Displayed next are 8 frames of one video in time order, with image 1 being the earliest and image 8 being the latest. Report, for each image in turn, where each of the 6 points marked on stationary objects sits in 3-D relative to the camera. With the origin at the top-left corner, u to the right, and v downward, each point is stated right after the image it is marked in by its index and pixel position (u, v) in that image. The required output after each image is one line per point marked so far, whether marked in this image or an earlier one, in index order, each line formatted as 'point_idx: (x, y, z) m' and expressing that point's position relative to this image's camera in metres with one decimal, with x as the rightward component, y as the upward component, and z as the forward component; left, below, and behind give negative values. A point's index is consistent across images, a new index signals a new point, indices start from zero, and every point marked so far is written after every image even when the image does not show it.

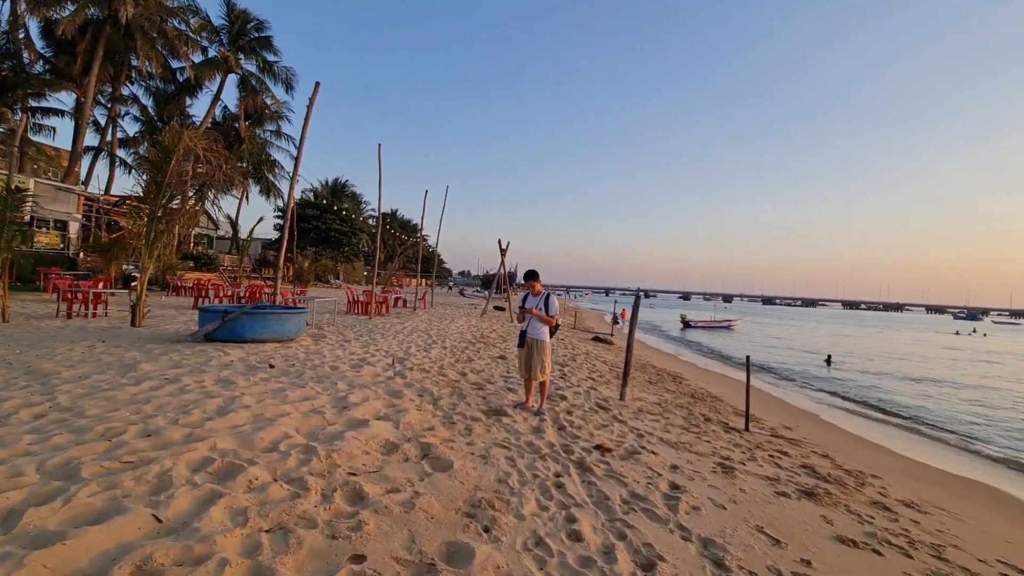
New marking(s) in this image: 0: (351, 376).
0: (-2.0, -1.1, +6.2) m
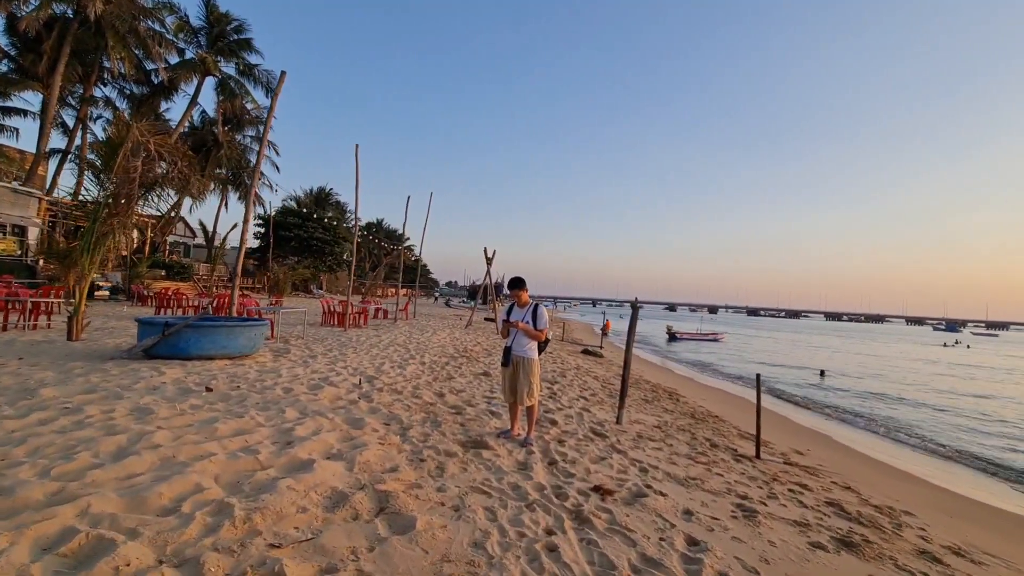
0: (-2.2, -1.2, +5.3) m
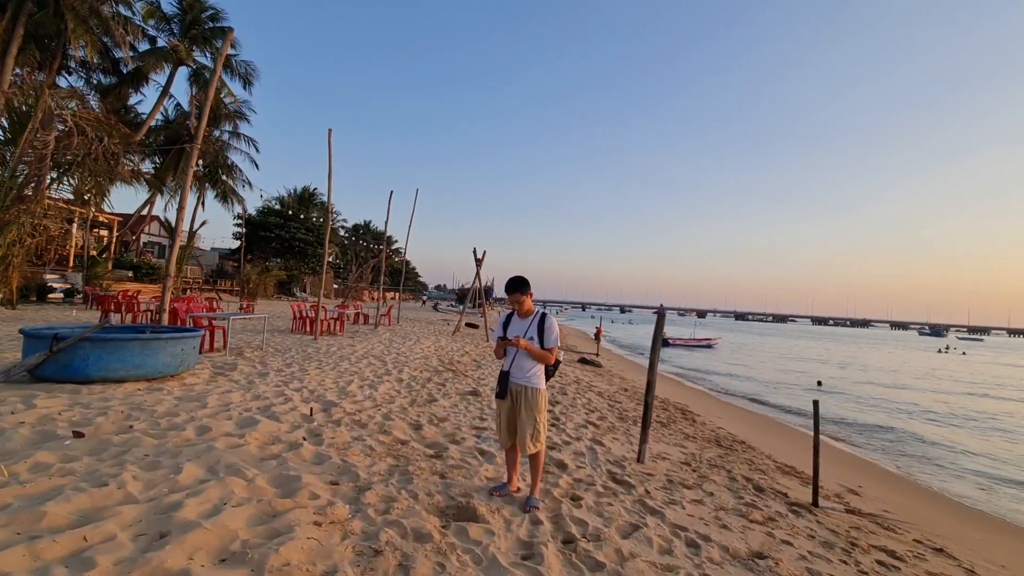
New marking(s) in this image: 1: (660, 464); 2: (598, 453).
0: (-2.2, -1.2, +3.8) m
1: (+1.7, -2.0, +5.7) m
2: (+1.0, -1.9, +5.6) m
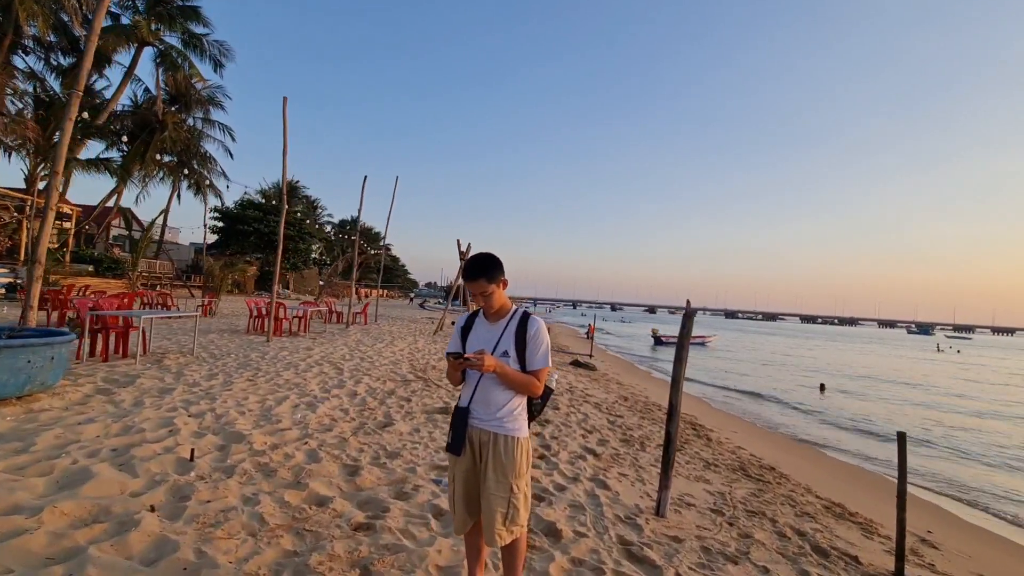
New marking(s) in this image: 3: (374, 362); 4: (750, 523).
0: (-2.4, -1.2, +2.2) m
1: (+1.5, -2.0, +4.2) m
2: (+0.8, -1.8, +4.1) m
3: (-2.5, -1.4, +9.1) m
4: (+2.1, -2.1, +4.5) m
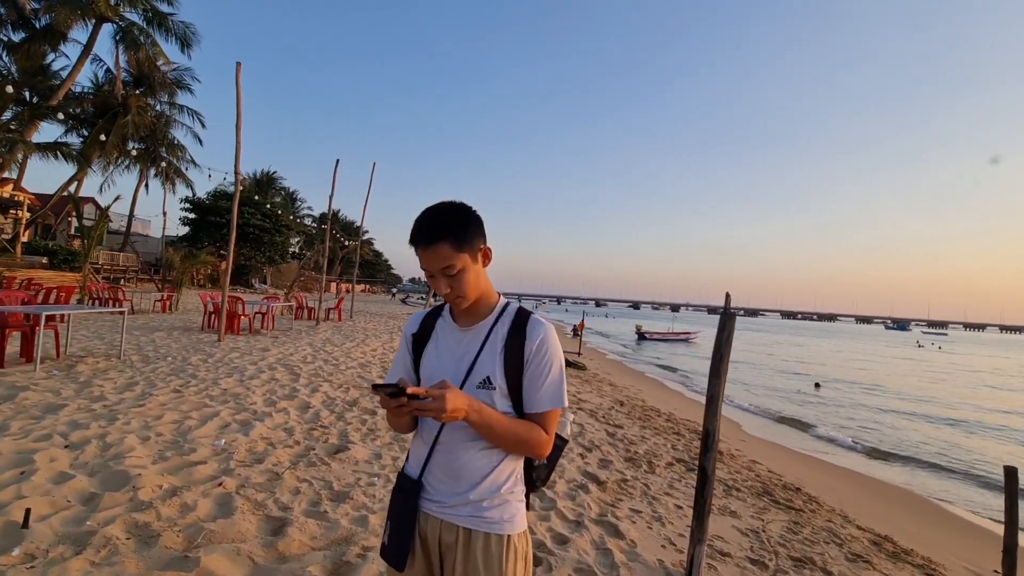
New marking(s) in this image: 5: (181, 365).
0: (-2.5, -1.1, +1.1) m
1: (+1.4, -1.9, +3.2) m
2: (+0.7, -1.7, +3.1) m
3: (-2.8, -1.3, +8.0) m
4: (+2.0, -2.0, +3.5) m
5: (-4.4, -1.0, +6.6) m
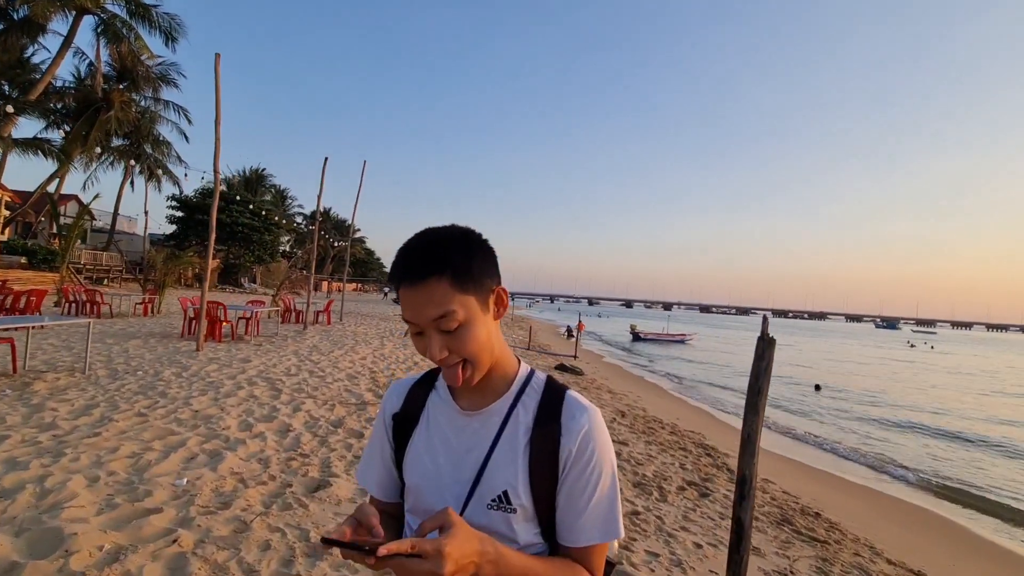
0: (-2.4, -1.2, +0.6) m
1: (+1.4, -2.0, +2.8) m
2: (+0.7, -1.8, +2.6) m
3: (-2.8, -1.4, +7.5) m
4: (+2.1, -2.2, +3.1) m
5: (-4.5, -1.1, +6.1) m
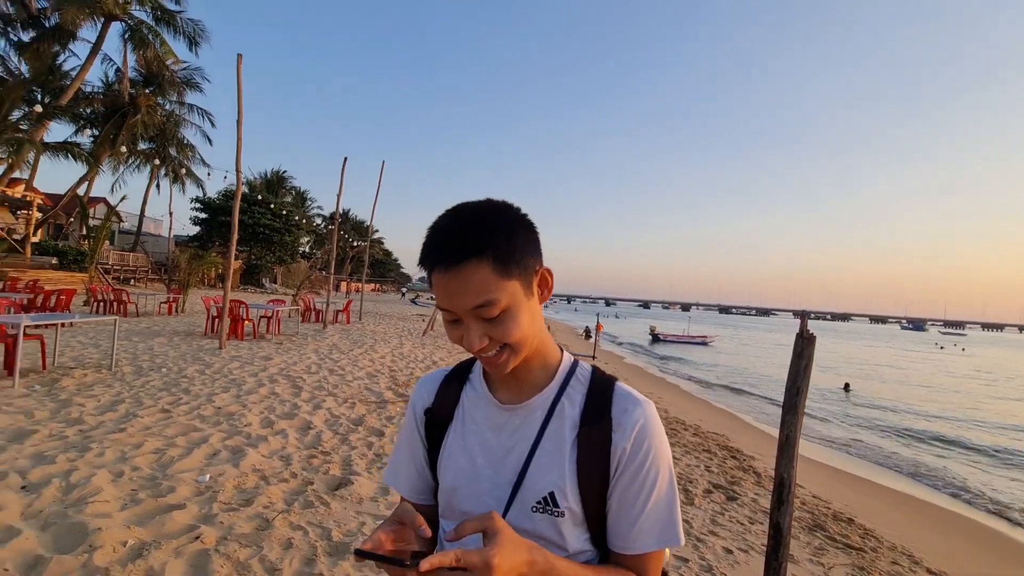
0: (-2.3, -1.2, +0.6) m
1: (+1.6, -2.0, +2.7) m
2: (+0.8, -1.8, +2.5) m
3: (-2.5, -1.3, +7.5) m
4: (+2.2, -2.1, +2.9) m
5: (-4.2, -1.1, +6.1) m
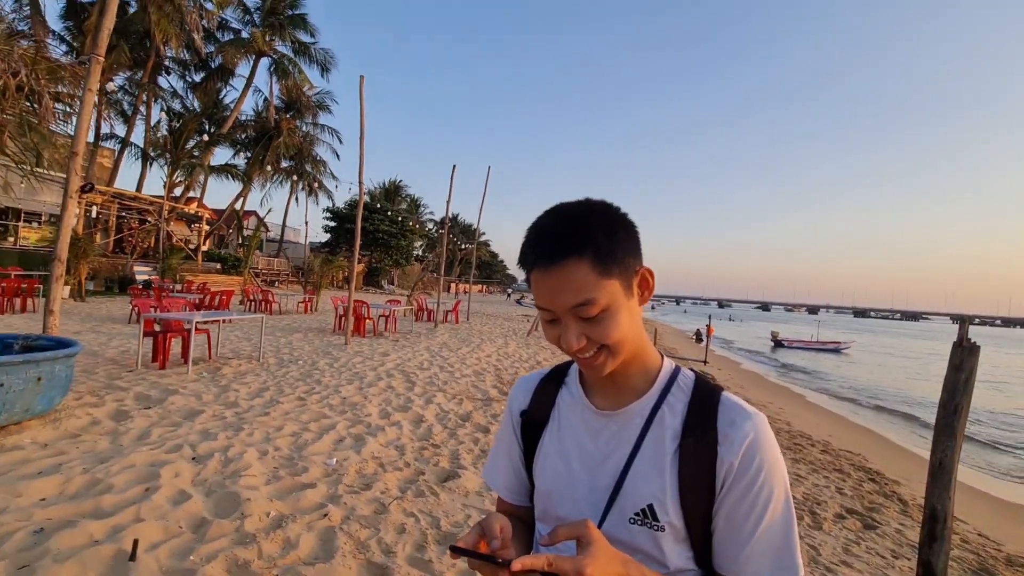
0: (-2.2, -1.2, +1.1) m
1: (+2.1, -2.0, +2.3) m
2: (+1.3, -1.8, +2.3) m
3: (-0.9, -1.4, +7.9) m
4: (+2.8, -2.1, +2.4) m
5: (-2.8, -1.1, +6.9) m
